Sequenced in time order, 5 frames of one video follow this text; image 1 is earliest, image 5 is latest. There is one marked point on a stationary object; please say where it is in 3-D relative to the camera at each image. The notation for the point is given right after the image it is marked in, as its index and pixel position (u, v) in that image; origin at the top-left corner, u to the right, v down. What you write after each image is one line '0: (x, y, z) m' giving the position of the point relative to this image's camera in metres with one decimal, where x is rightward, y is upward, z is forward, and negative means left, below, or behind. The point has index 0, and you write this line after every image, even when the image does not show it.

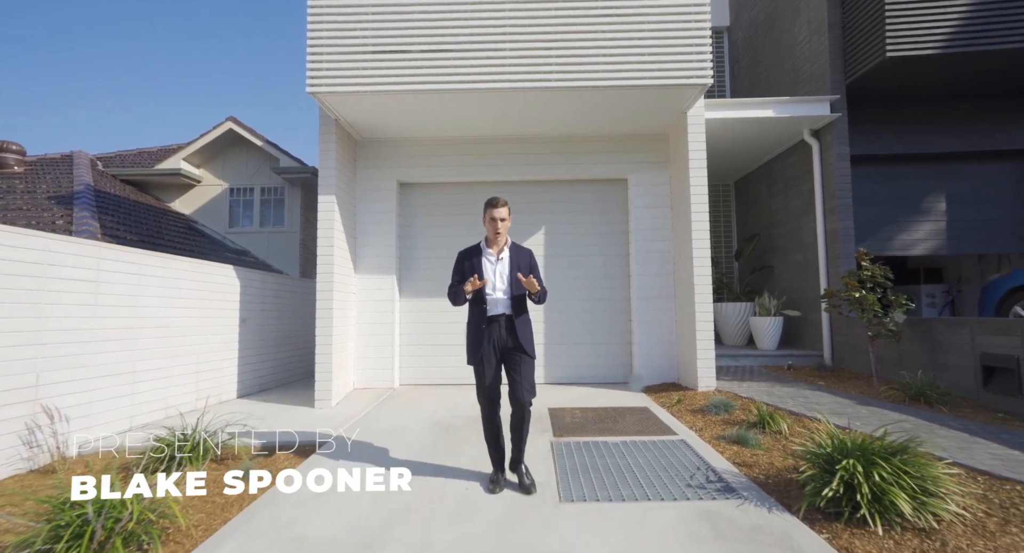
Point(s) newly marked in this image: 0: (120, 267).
0: (-4.2, +0.1, +4.3) m
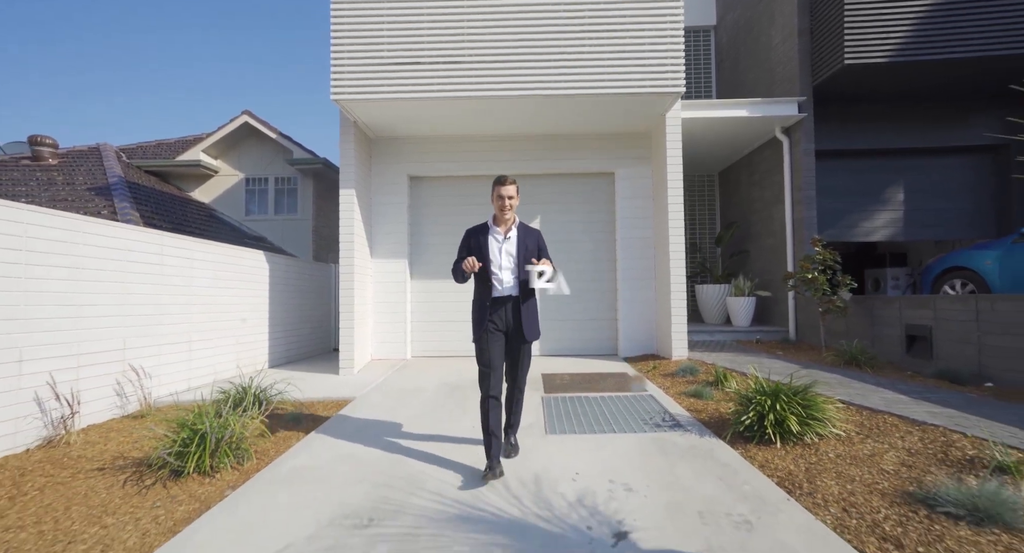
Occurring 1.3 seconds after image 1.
0: (-4.2, +0.3, +5.1) m
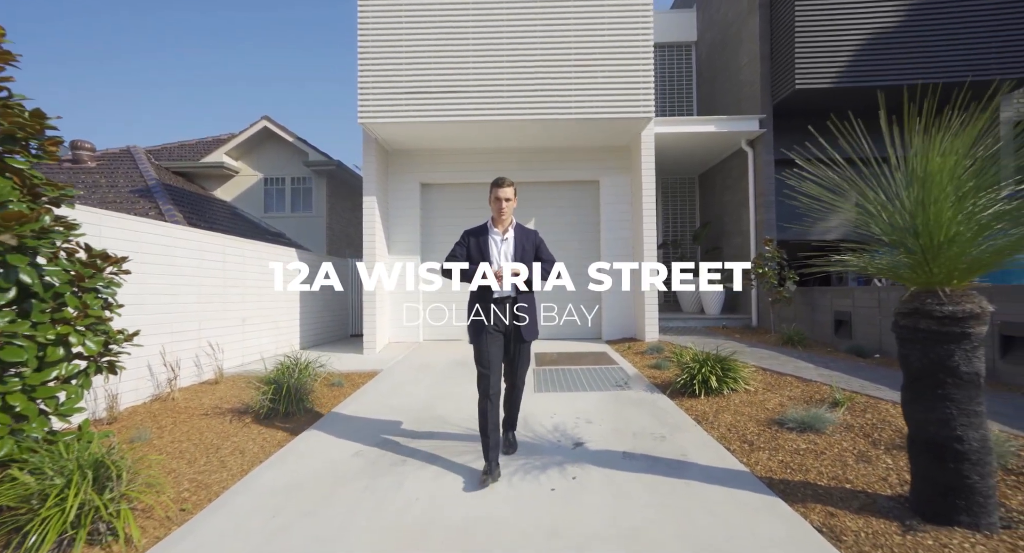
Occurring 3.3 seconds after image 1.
0: (-4.2, +0.4, +6.1) m
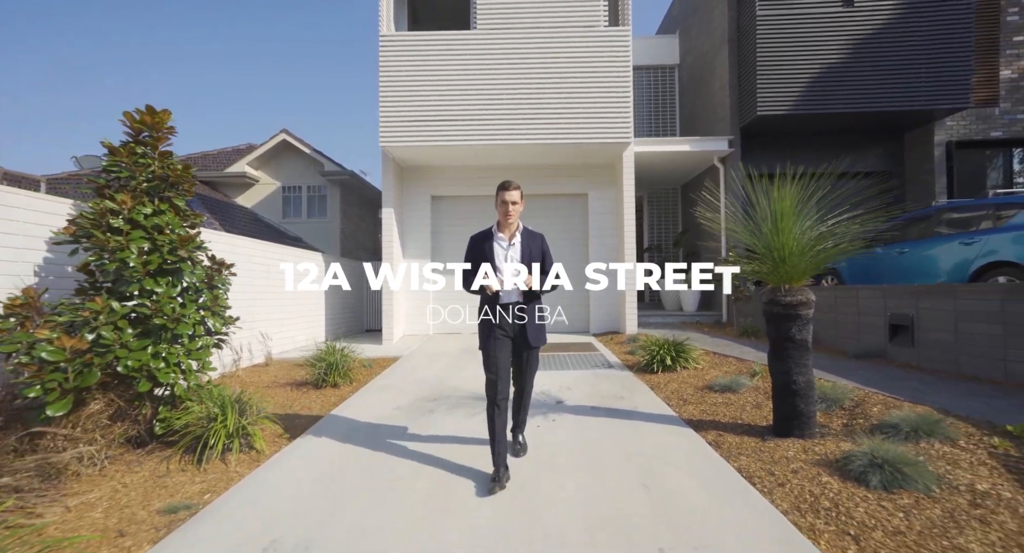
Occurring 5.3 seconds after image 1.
0: (-4.3, +0.4, +7.2) m
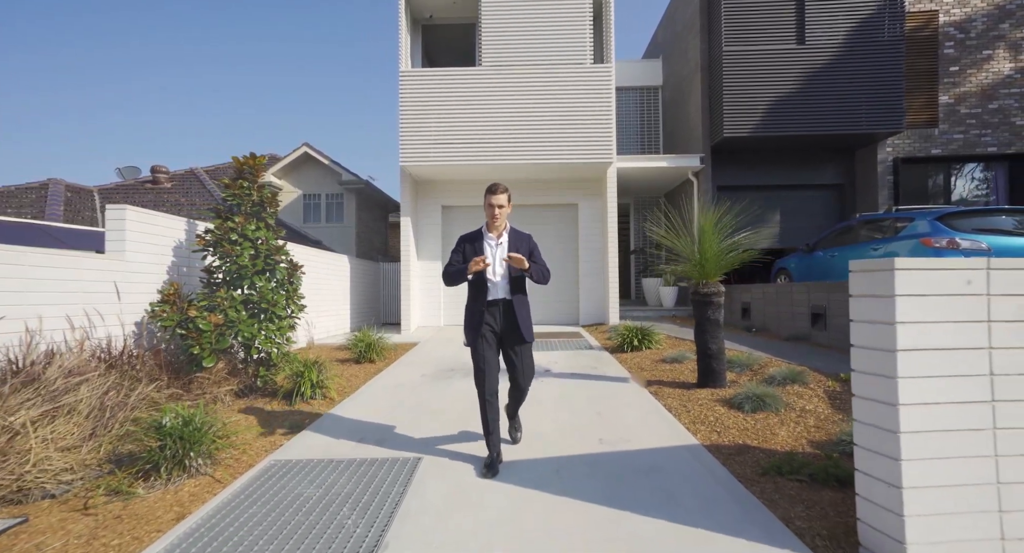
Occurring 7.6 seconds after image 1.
0: (-4.3, +0.4, +8.5) m
